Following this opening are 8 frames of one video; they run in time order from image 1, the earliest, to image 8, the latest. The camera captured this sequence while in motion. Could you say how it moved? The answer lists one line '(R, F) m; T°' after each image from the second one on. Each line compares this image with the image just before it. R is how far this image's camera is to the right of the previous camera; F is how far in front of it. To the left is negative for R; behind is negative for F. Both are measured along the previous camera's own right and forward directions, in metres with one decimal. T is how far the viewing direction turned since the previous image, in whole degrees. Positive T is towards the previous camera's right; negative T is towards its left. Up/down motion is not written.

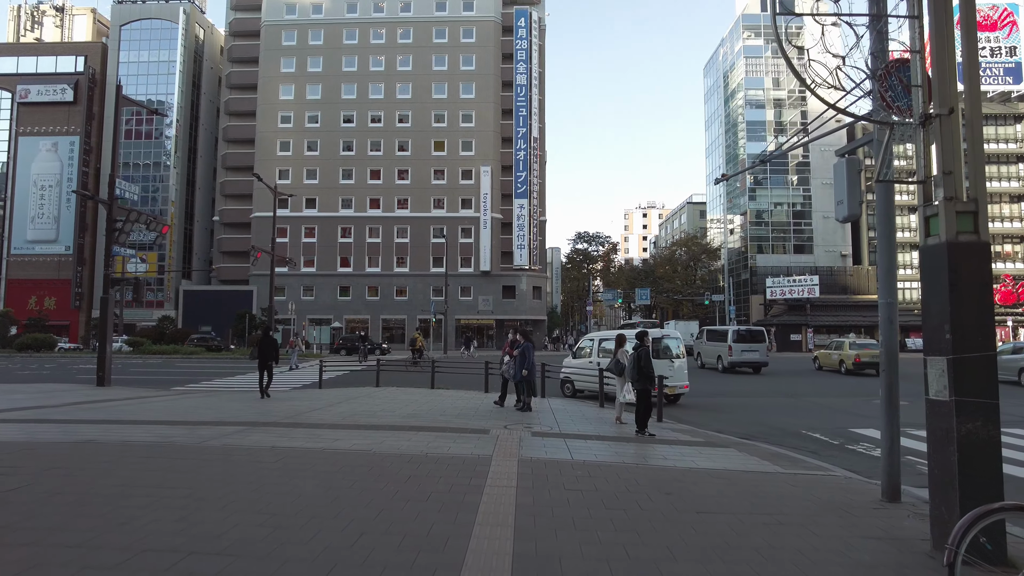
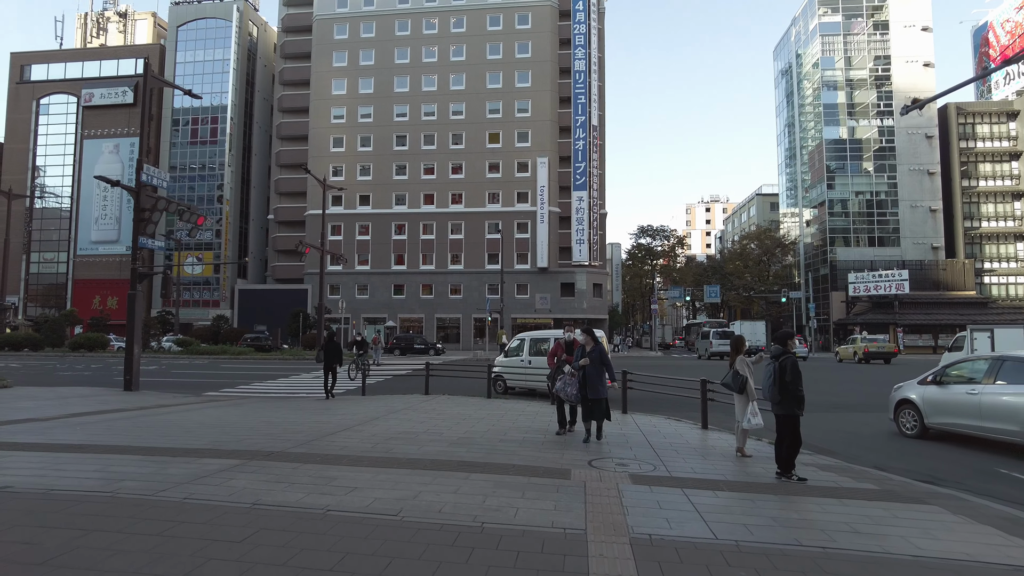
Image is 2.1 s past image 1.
(-0.4, +2.7) m; -5°
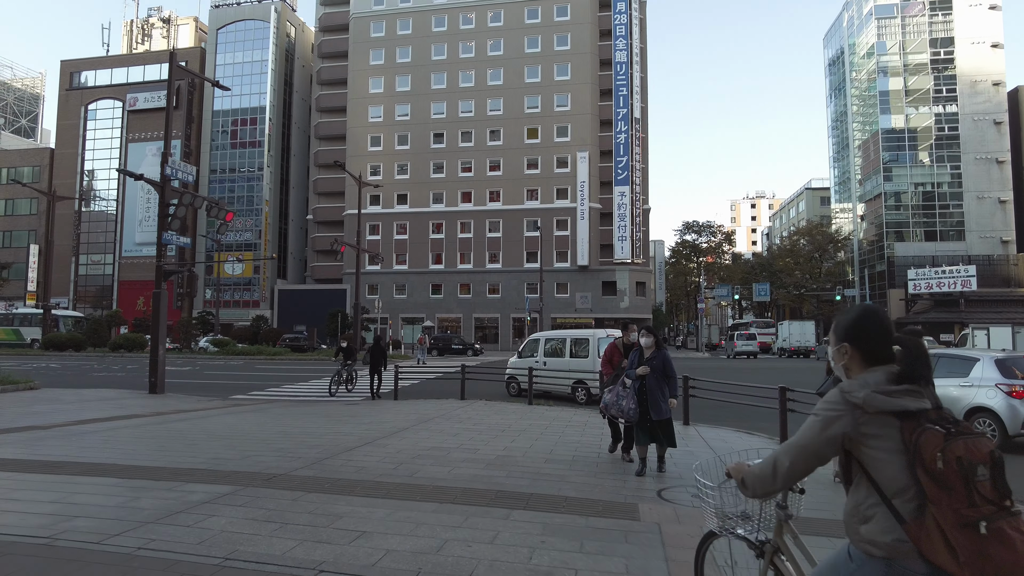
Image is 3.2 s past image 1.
(-0.1, +1.3) m; -4°
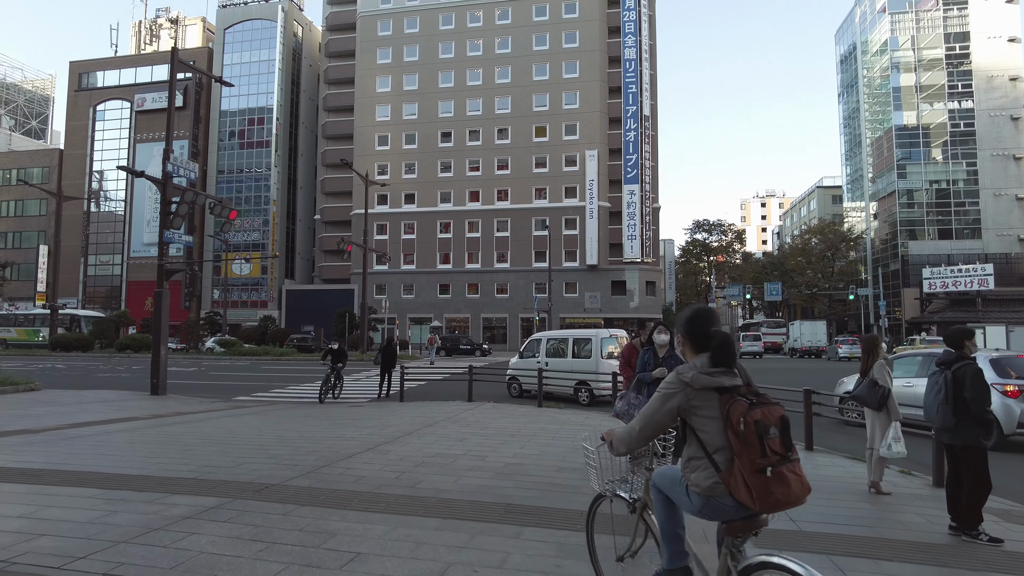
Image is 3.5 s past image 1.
(0.0, +0.5) m; -1°
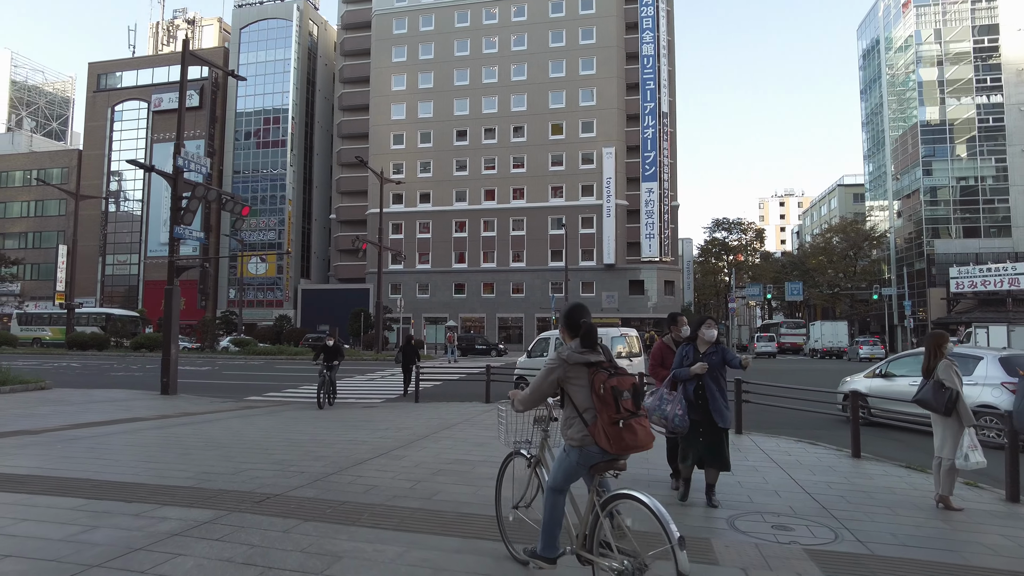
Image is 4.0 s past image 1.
(-0.1, +0.6) m; -1°
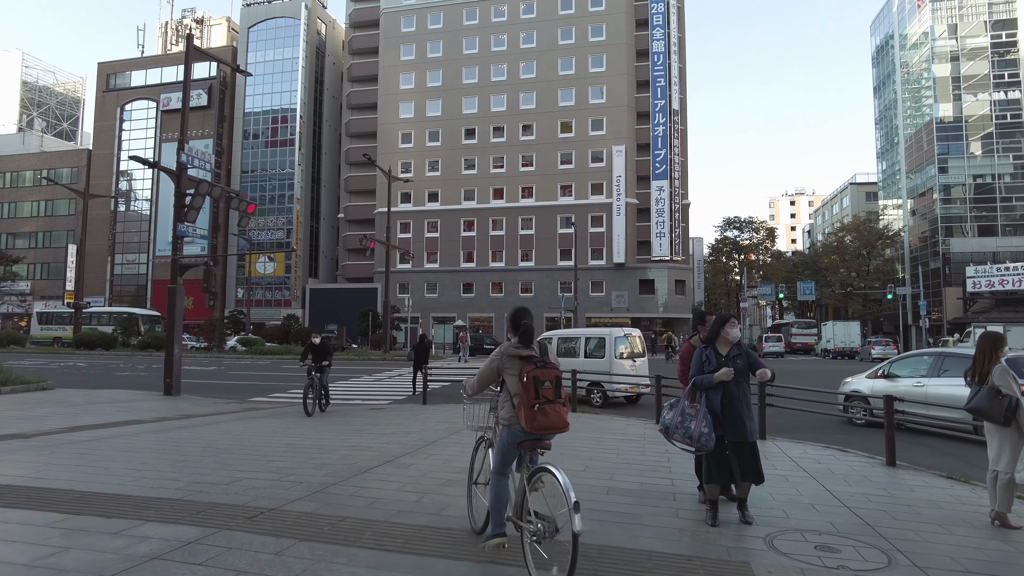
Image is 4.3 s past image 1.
(-0.1, +0.4) m; -1°
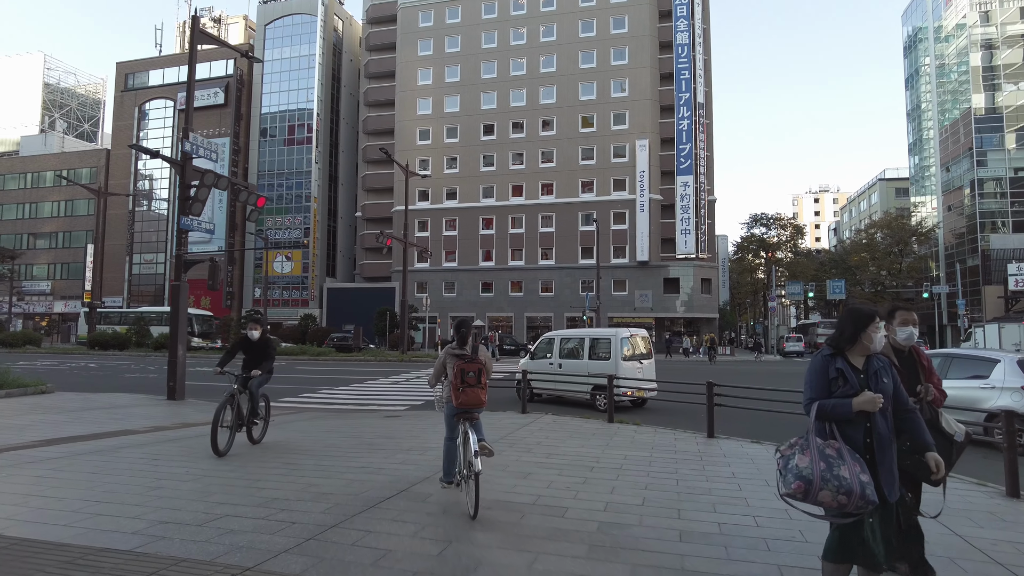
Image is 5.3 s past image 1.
(-0.2, +1.2) m; -2°
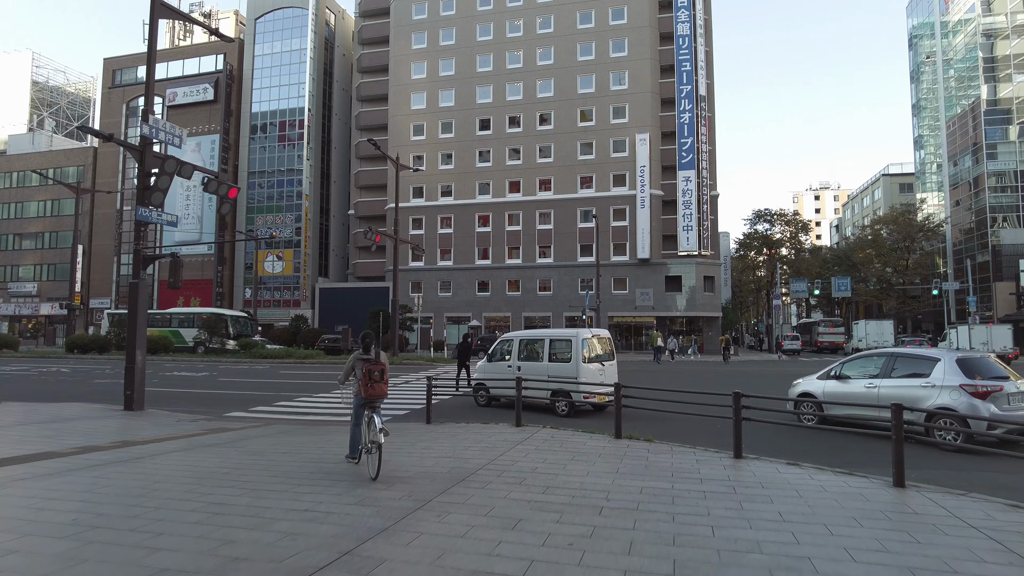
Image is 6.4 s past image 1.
(+0.1, +1.4) m; 0°
